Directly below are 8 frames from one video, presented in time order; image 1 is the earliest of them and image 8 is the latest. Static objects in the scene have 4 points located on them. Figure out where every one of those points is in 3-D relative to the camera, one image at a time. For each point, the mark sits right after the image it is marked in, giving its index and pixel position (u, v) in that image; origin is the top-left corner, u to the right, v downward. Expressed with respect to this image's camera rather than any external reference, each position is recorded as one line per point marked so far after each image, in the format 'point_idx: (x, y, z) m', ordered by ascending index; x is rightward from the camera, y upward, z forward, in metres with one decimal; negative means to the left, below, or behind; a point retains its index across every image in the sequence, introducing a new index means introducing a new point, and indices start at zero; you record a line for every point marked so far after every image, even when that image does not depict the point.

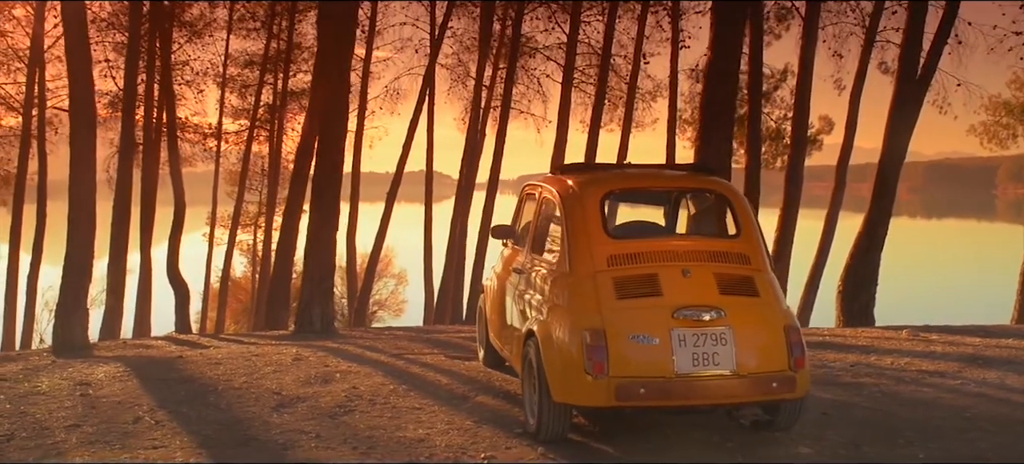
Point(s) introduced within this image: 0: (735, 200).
0: (+1.2, +0.2, +5.8) m
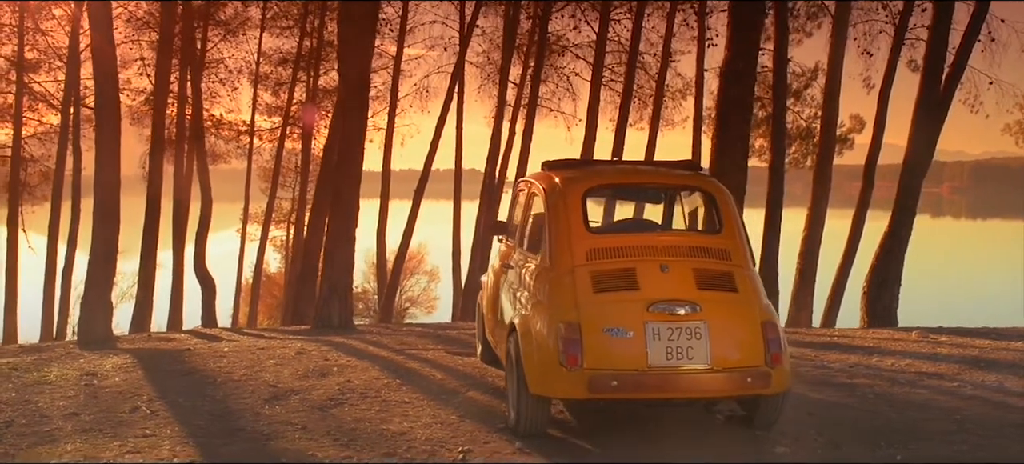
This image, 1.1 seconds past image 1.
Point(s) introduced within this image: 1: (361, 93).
0: (+1.1, +0.2, +5.8) m
1: (+2.7, +1.4, +10.5) m
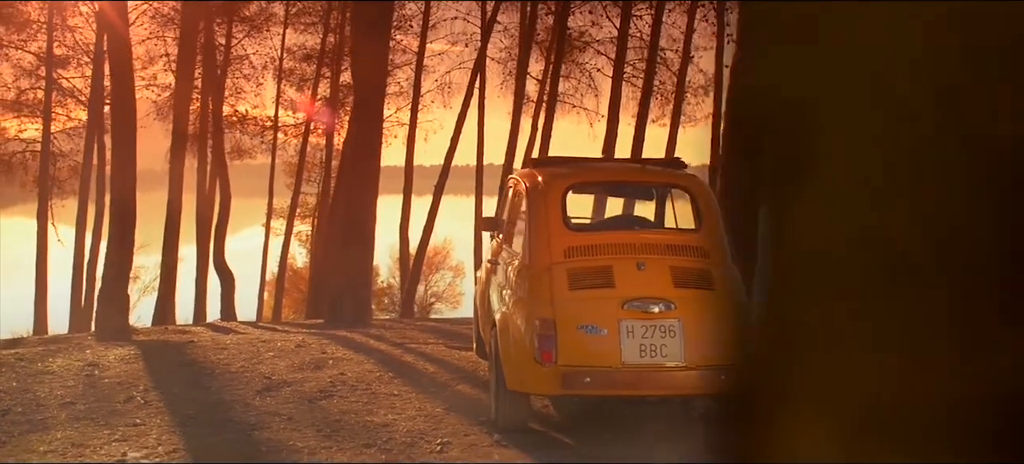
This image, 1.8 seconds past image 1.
0: (+1.0, +0.2, +5.8) m
1: (+2.8, +1.4, +10.4) m
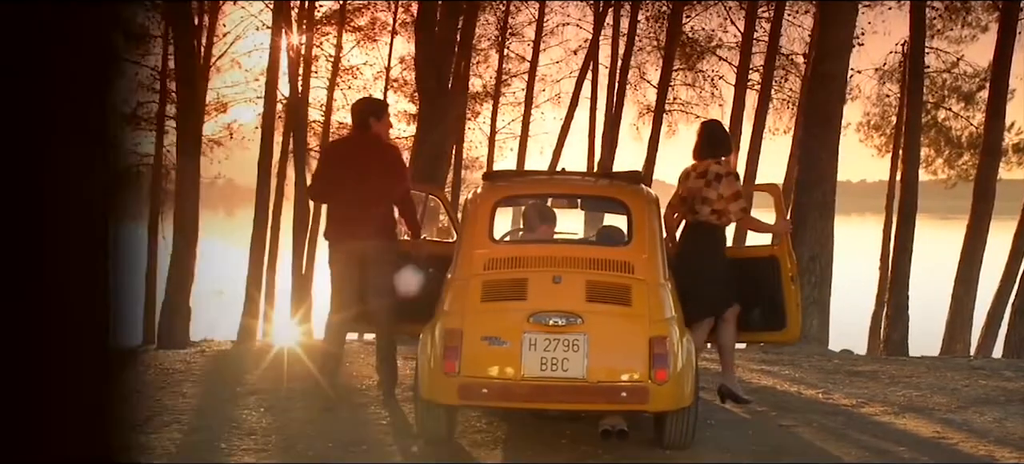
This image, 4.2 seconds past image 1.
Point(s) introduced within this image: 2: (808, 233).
0: (+0.7, +0.1, +5.7) m
1: (+2.8, +1.3, +10.2) m
2: (+2.7, 0.0, +10.2) m
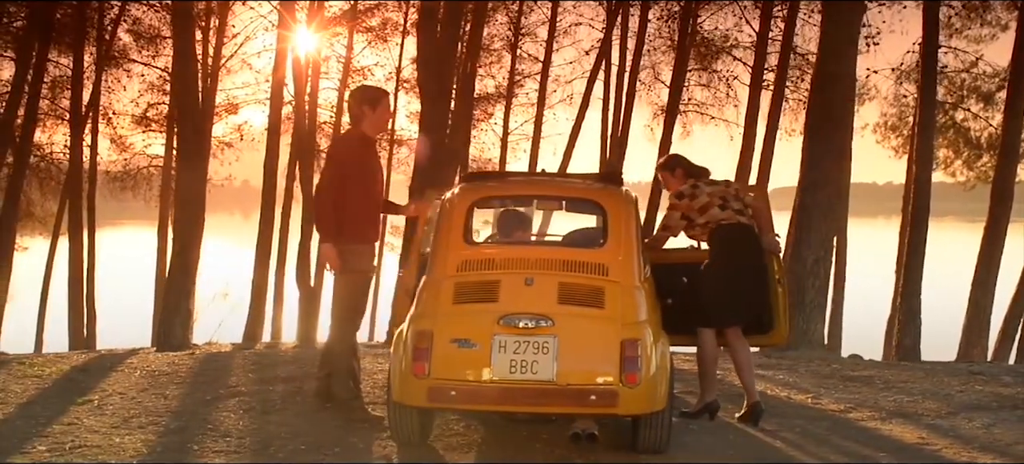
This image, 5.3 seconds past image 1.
0: (+0.5, +0.1, +5.6) m
1: (+2.8, +1.3, +10.1) m
2: (+2.7, 0.0, +10.1) m
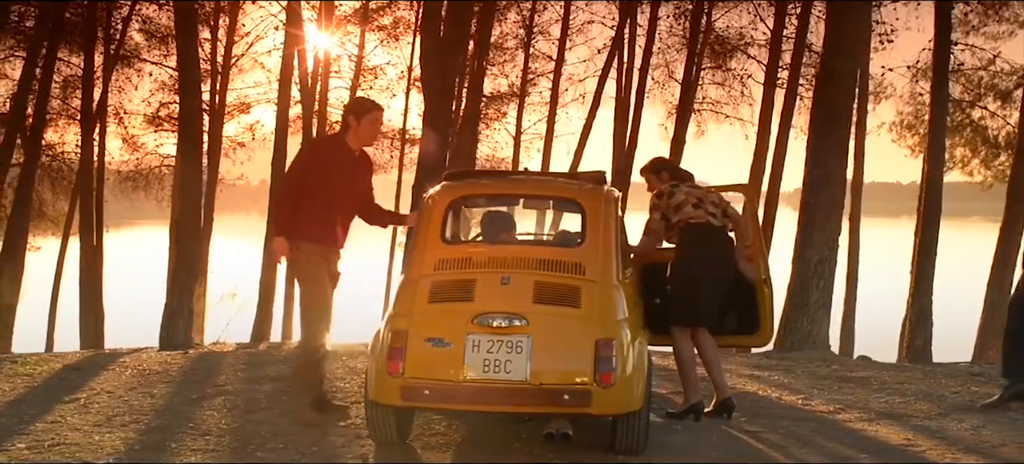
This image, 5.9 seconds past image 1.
0: (+0.4, +0.1, +5.6) m
1: (+2.8, +1.3, +10.0) m
2: (+2.7, 0.0, +10.0) m
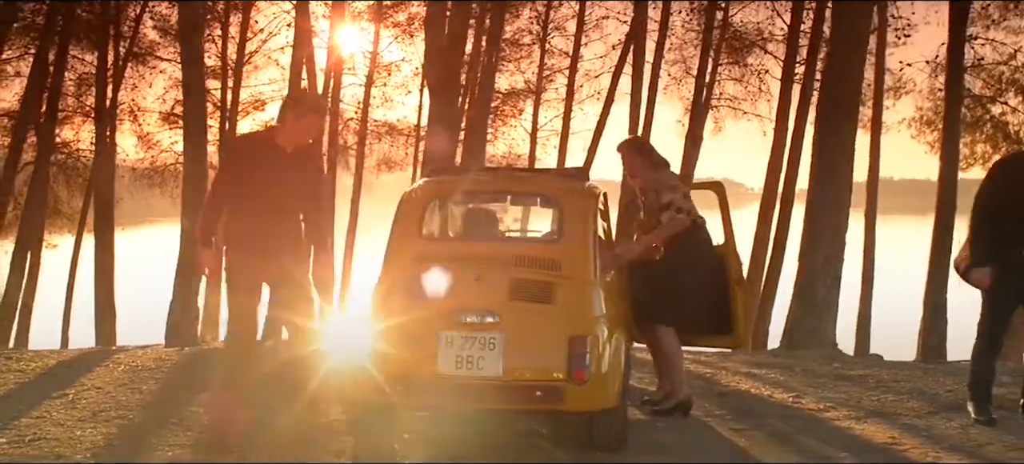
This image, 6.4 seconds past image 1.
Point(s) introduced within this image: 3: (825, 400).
0: (+0.3, +0.2, +5.5) m
1: (+2.8, +1.4, +9.9) m
2: (+2.8, 0.0, +9.9) m
3: (+1.9, -1.0, +6.6) m
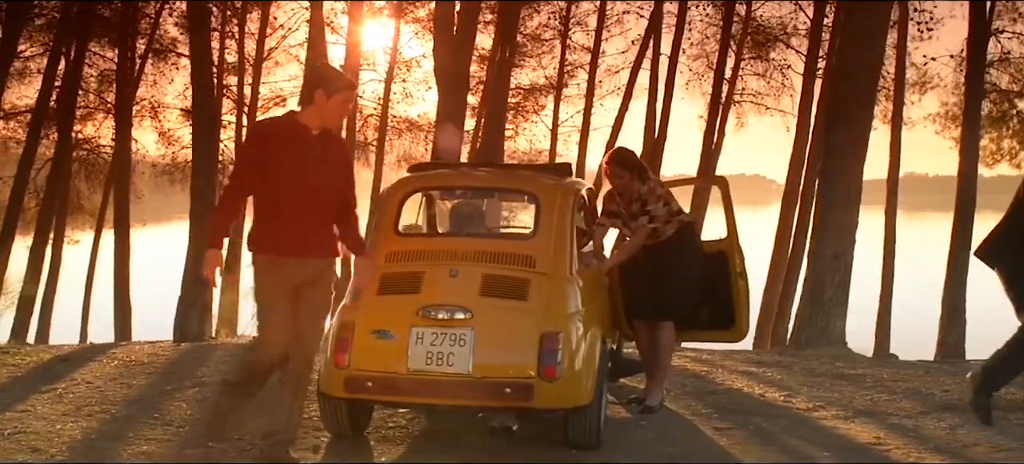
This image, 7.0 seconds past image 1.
0: (+0.2, +0.2, +5.5) m
1: (+2.9, +1.4, +9.7) m
2: (+2.8, 0.0, +9.7) m
3: (+1.8, -1.0, +6.5) m
